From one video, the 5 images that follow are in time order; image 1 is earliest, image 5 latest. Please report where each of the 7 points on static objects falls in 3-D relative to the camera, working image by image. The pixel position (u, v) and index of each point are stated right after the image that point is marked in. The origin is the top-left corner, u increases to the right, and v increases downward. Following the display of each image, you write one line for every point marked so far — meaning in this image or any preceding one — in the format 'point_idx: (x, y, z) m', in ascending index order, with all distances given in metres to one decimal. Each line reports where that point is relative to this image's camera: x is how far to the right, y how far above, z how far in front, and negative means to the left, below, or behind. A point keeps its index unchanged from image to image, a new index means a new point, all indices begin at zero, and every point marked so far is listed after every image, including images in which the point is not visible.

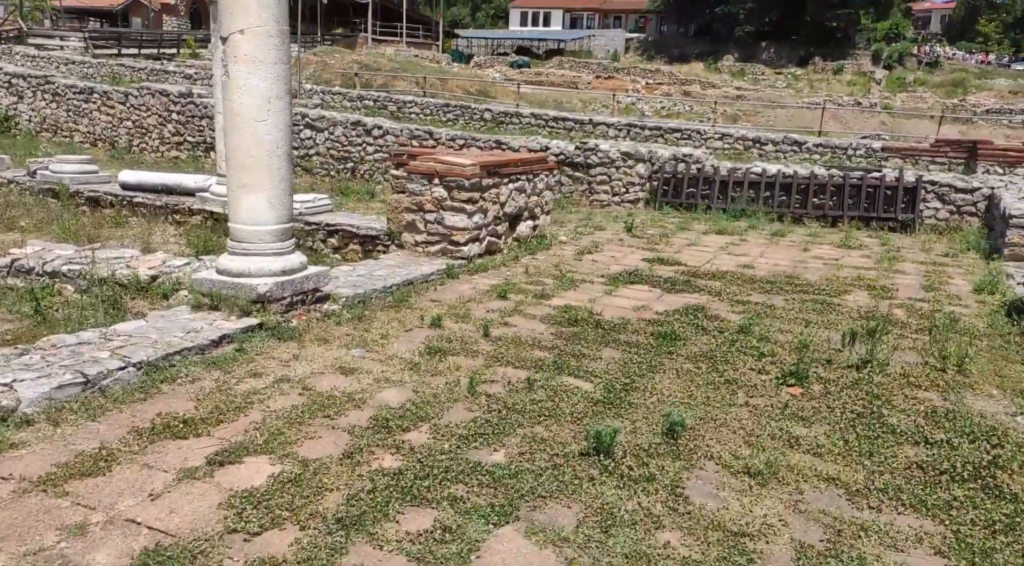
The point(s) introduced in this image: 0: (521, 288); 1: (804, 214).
0: (0.0, 0.0, +6.7) m
1: (+3.8, +0.9, +12.0) m
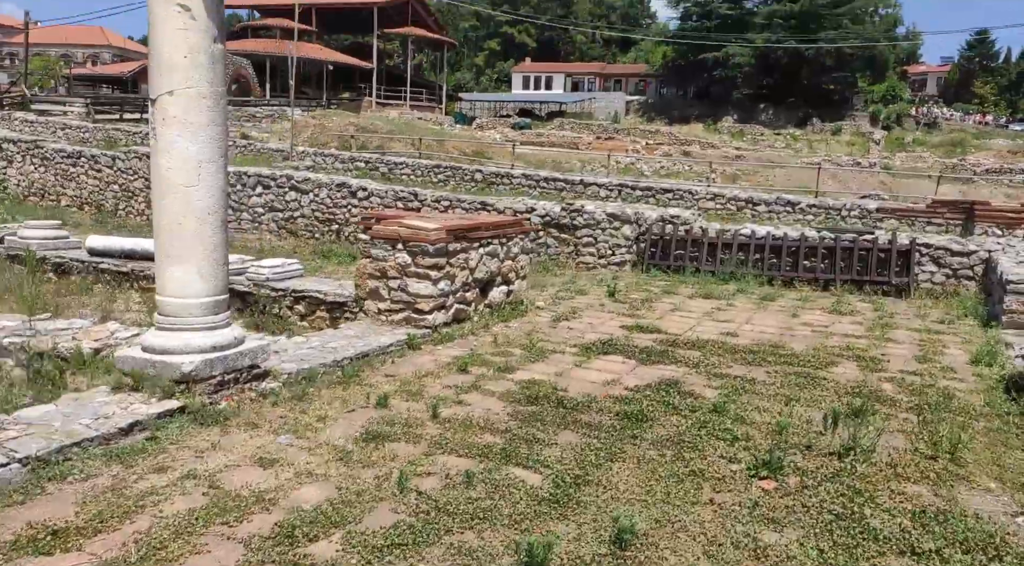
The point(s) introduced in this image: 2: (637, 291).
0: (-0.2, -0.5, +6.3) m
1: (+3.6, +0.1, +11.6) m
2: (+1.4, -0.1, +10.7) m
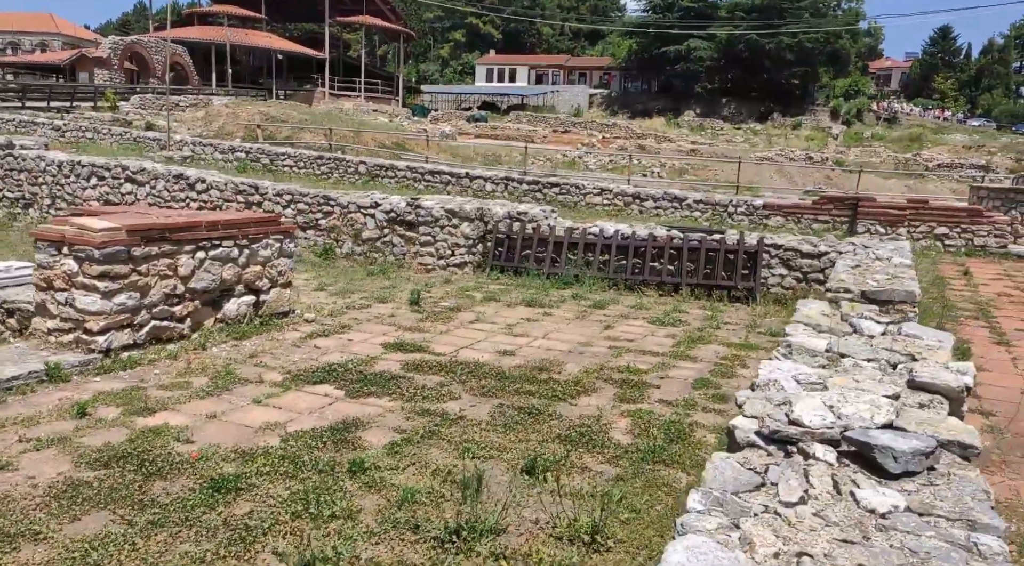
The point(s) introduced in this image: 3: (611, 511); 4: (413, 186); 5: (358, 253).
0: (-2.1, -0.6, +5.1) m
1: (+1.5, 0.0, +10.6) m
2: (-0.6, -0.2, +9.6) m
3: (+0.4, -0.9, +3.8) m
4: (-2.0, +1.9, +18.0) m
5: (-2.1, +0.4, +12.6) m
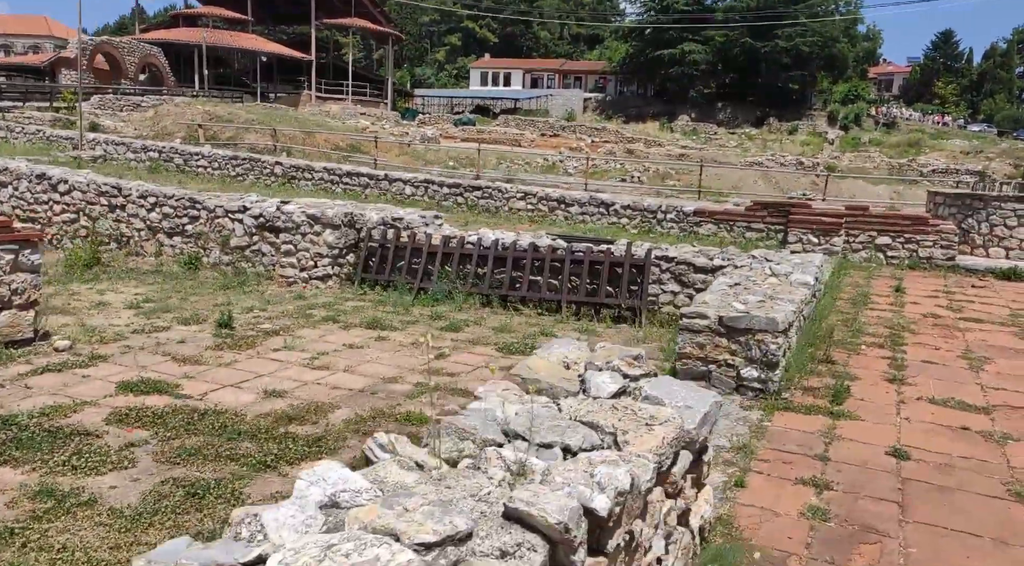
0: (-3.6, -0.8, +3.8) m
1: (0.0, -0.2, +9.2) m
2: (-2.1, -0.3, +8.3) m
3: (-1.0, -1.1, +2.4) m
4: (-3.4, +1.7, +16.7) m
5: (-3.5, +0.2, +11.3) m
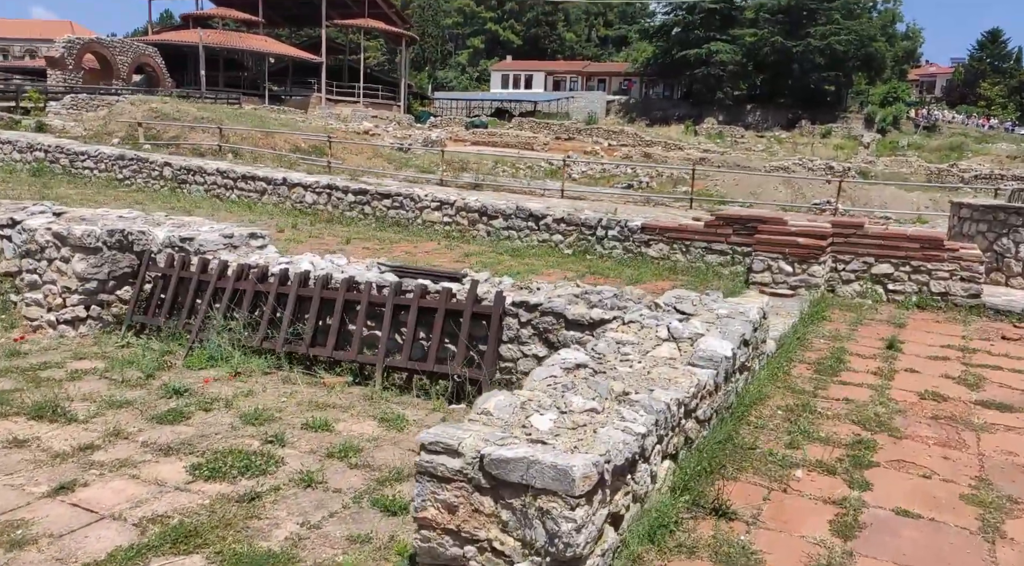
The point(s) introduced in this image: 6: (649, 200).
0: (-5.1, -1.1, +1.0) m
1: (-1.3, -0.5, +6.3) m
2: (-3.5, -0.7, +5.4) m
3: (-2.7, -1.4, -0.5) m
4: (-4.5, +1.3, +13.9) m
5: (-4.8, -0.1, +8.5) m
6: (+2.3, +1.7, +18.1) m
